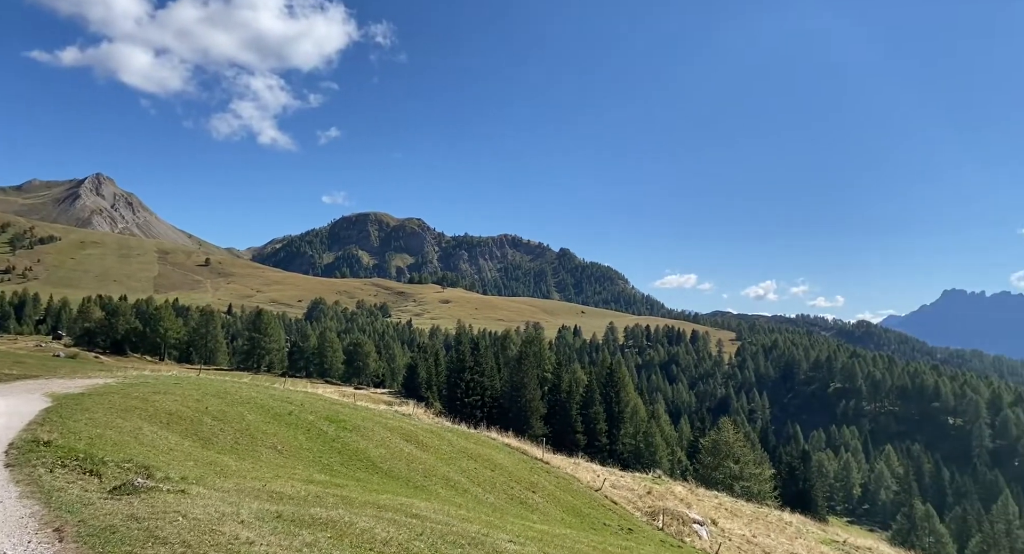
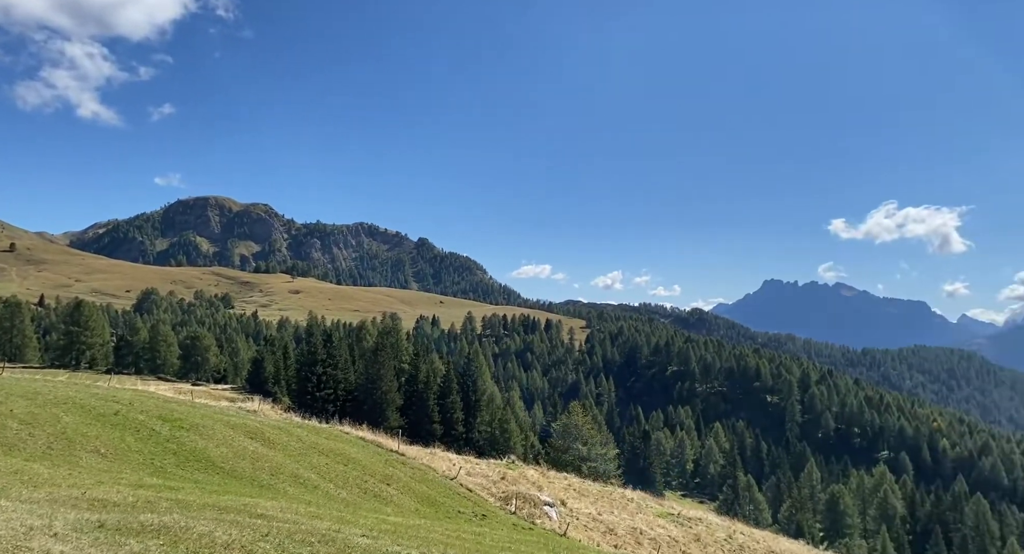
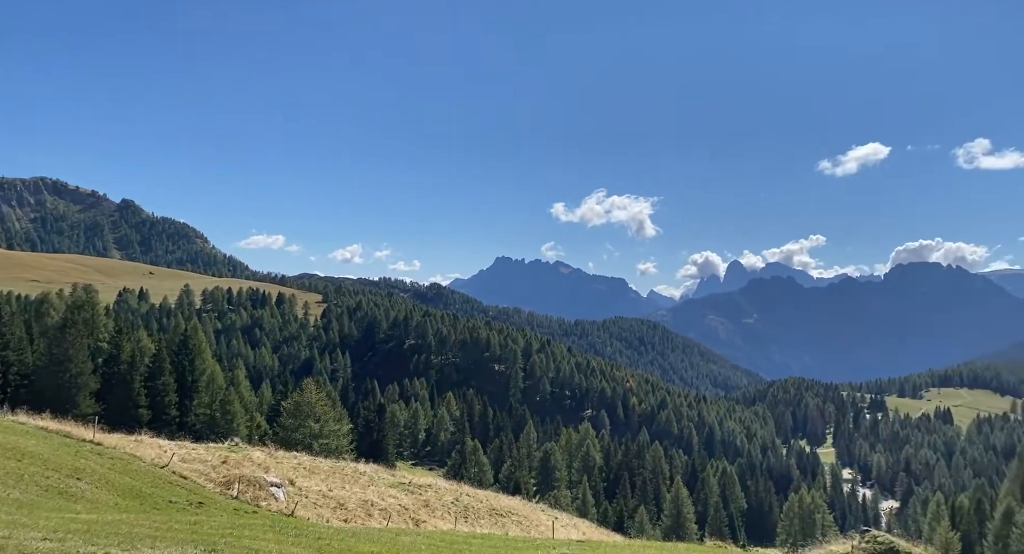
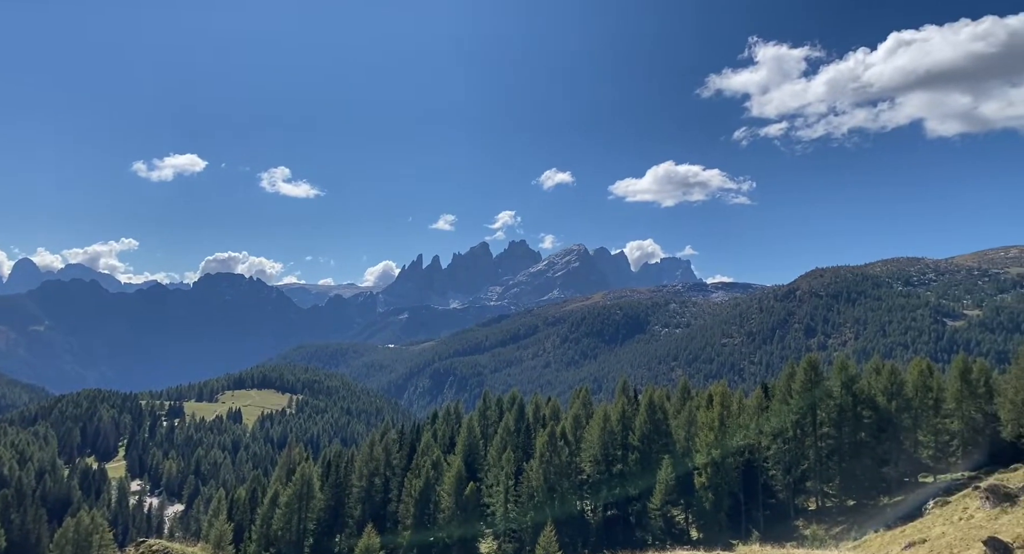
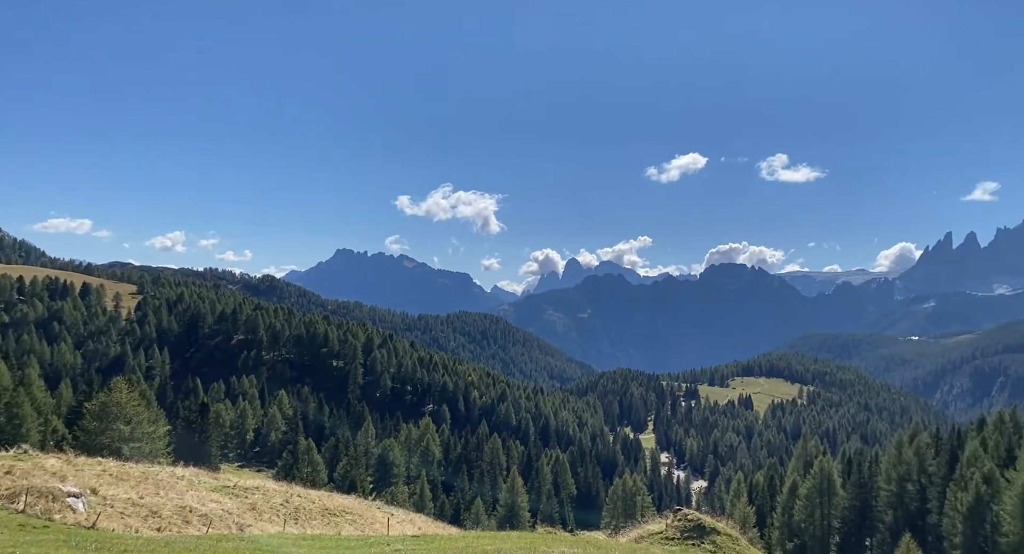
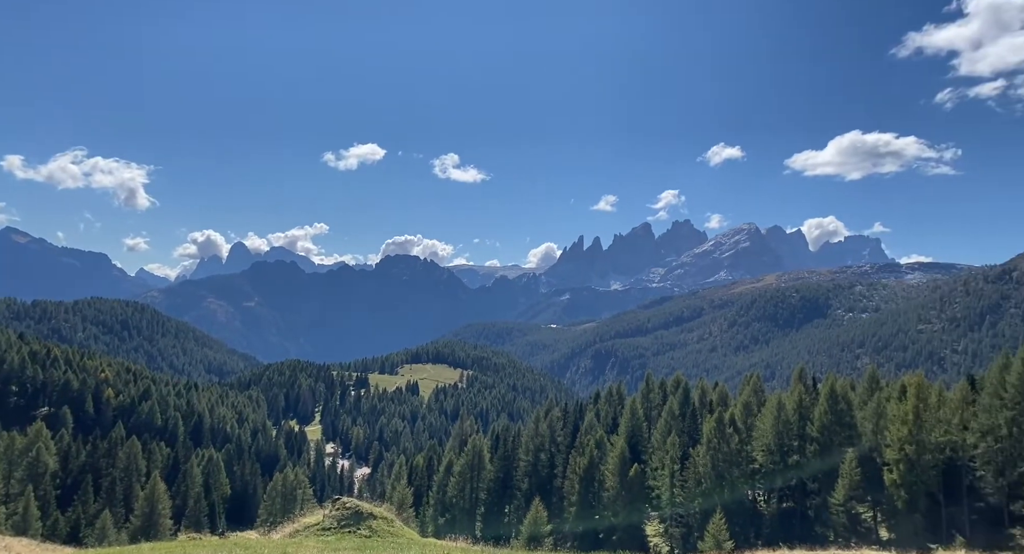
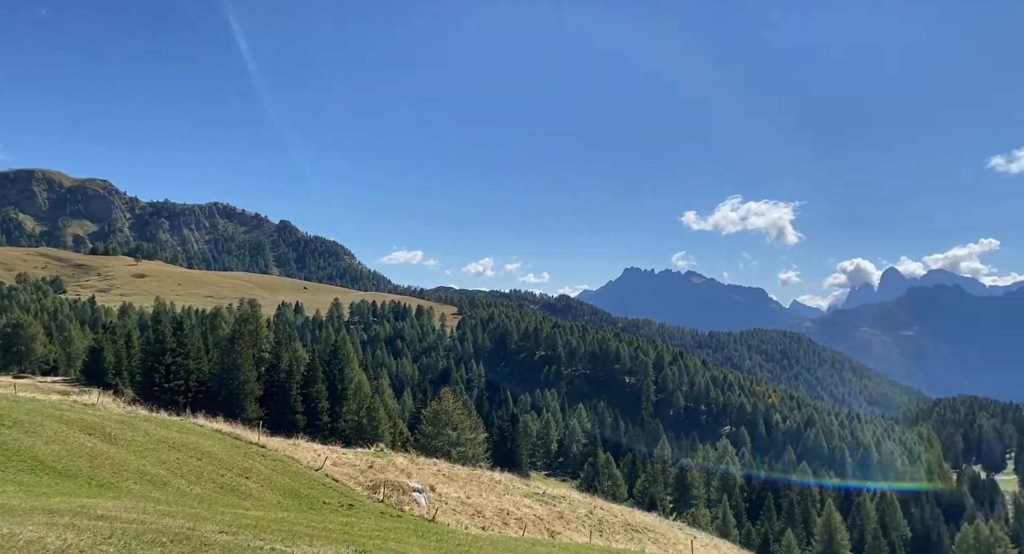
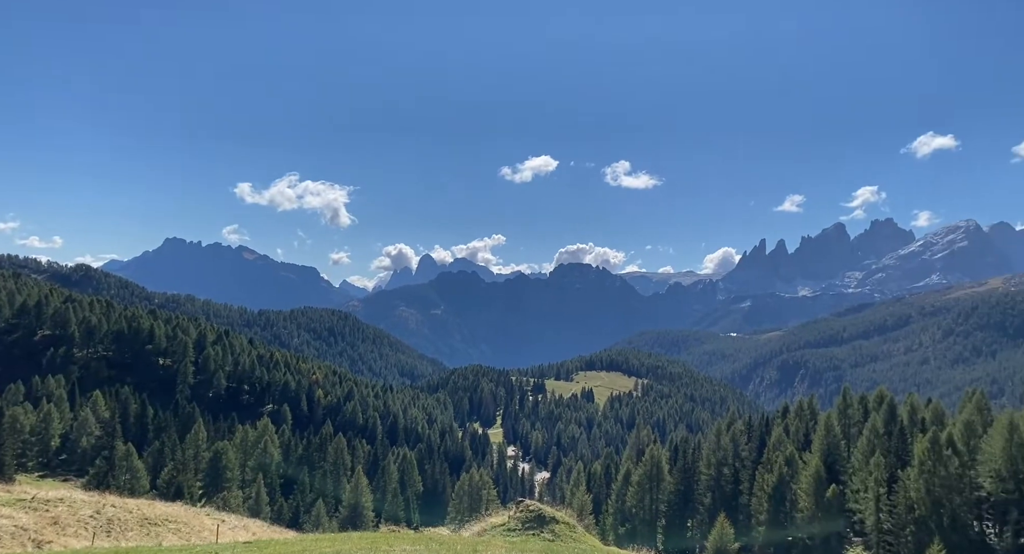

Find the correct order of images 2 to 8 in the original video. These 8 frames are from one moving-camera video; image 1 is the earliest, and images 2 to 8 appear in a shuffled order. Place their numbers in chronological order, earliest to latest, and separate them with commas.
2, 7, 3, 5, 8, 6, 4
